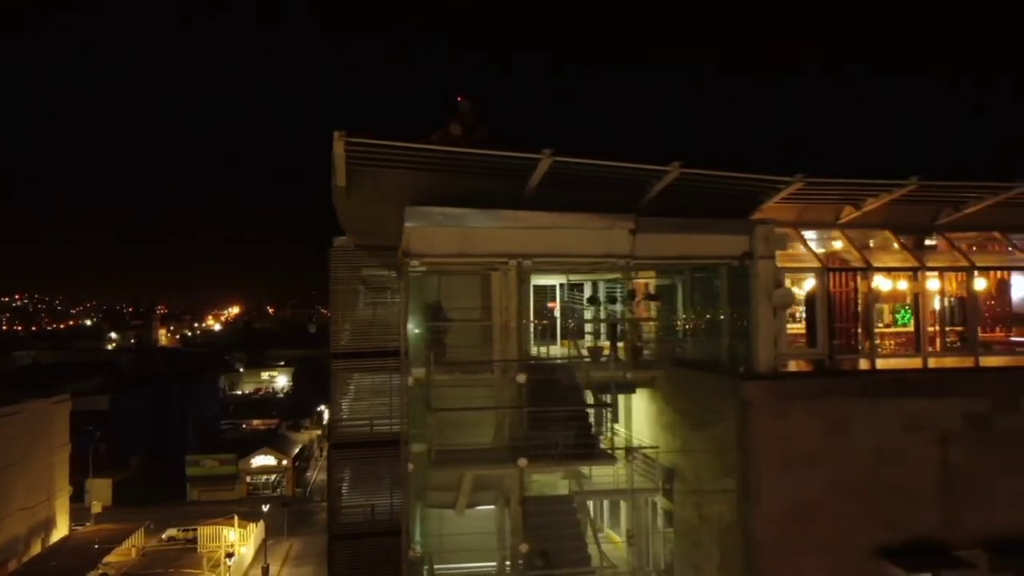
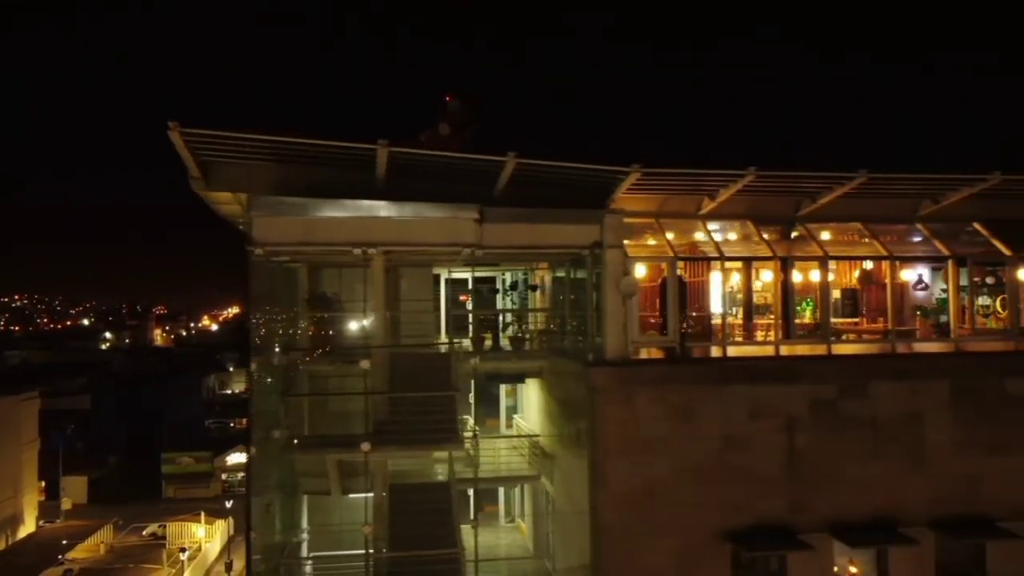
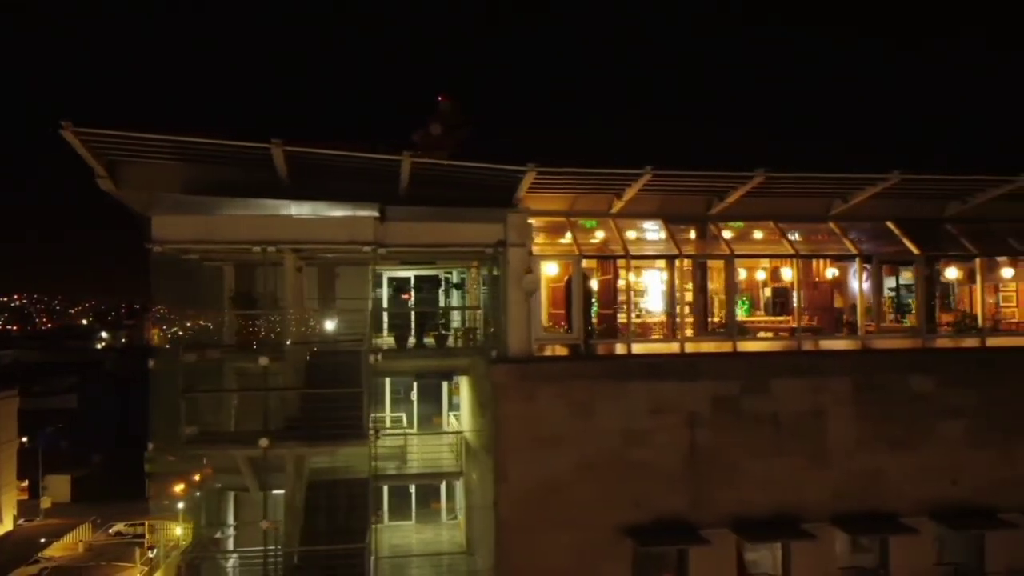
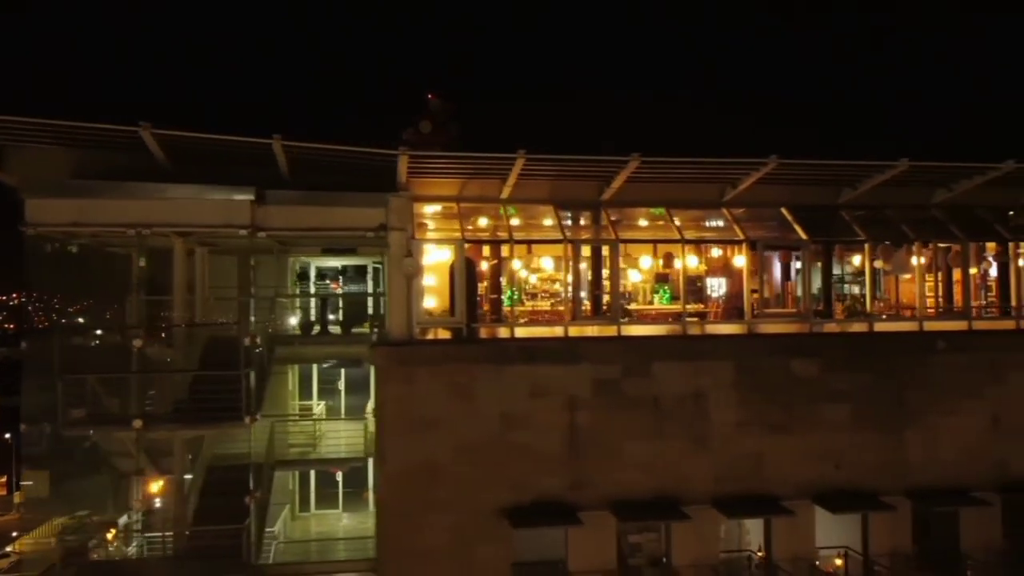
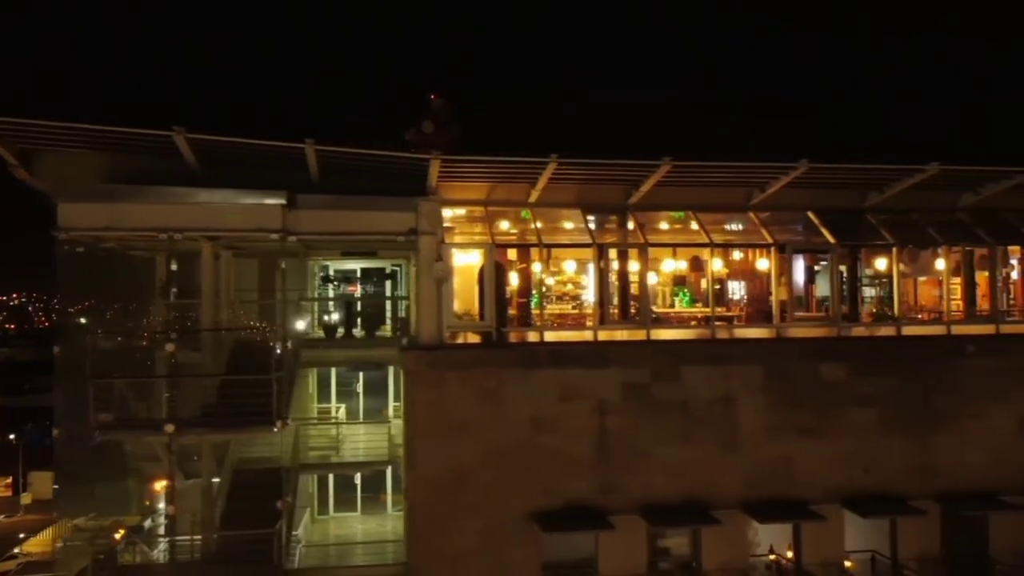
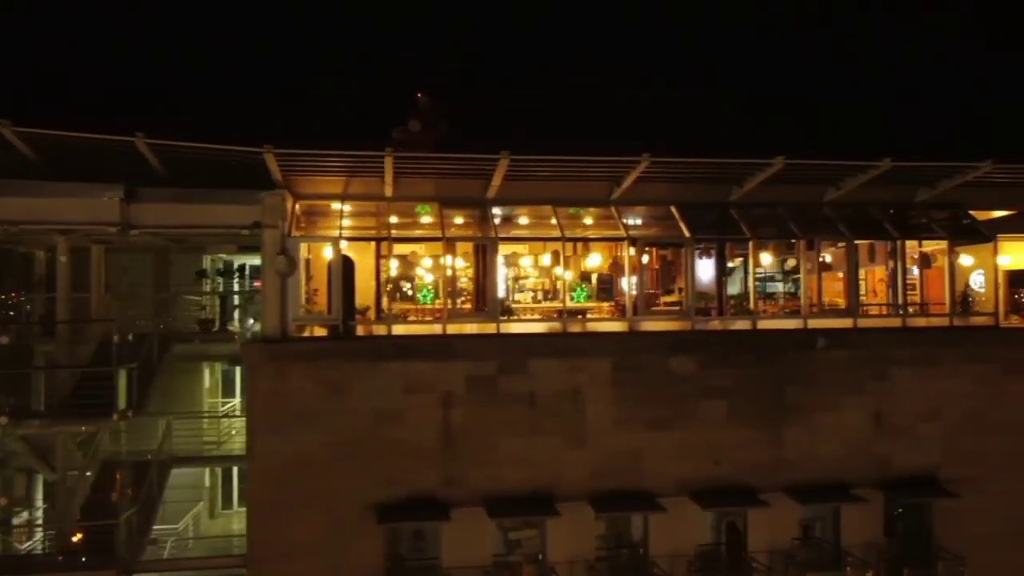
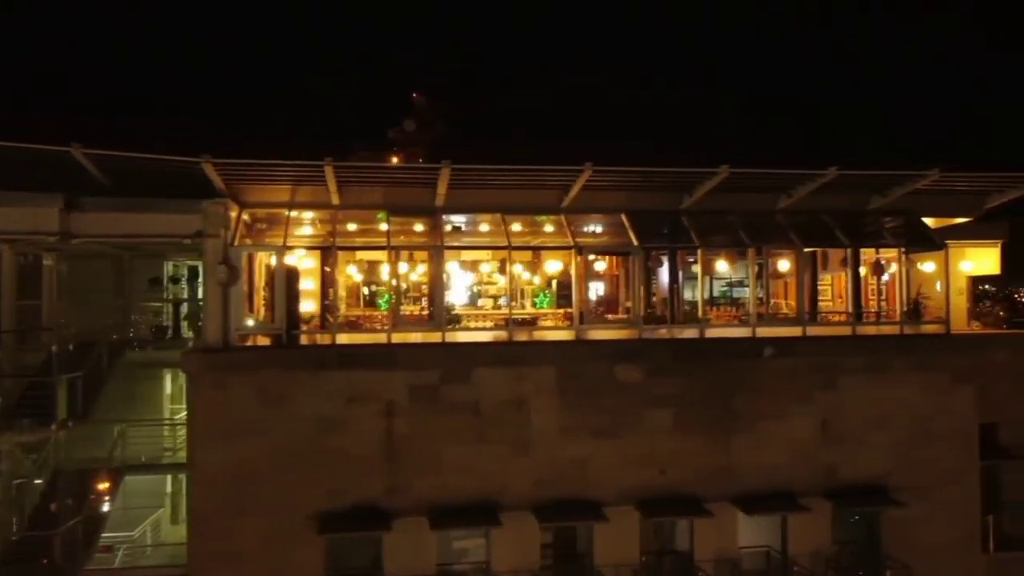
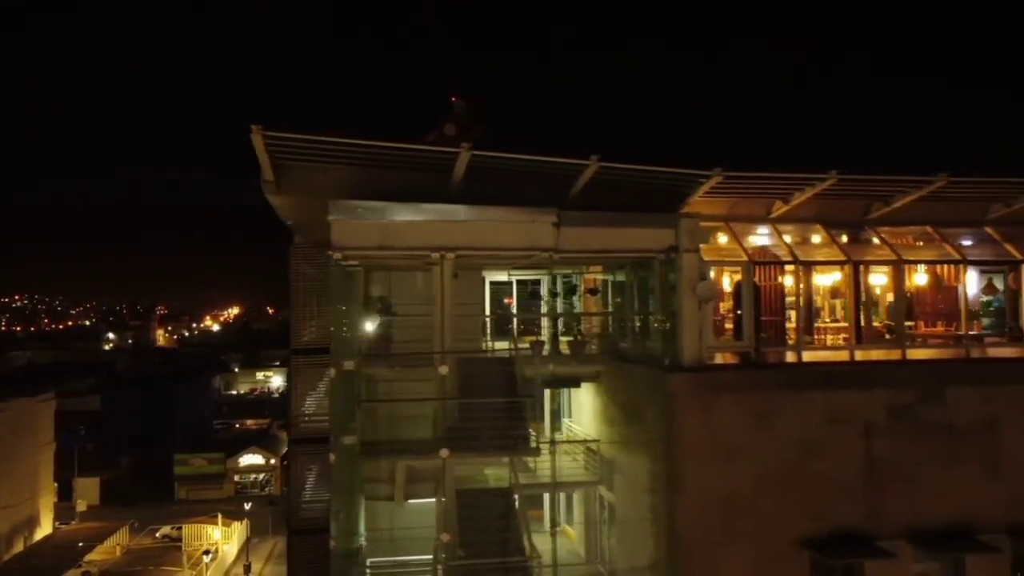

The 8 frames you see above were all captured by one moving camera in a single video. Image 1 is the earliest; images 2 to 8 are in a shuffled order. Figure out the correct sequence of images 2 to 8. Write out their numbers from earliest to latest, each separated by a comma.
8, 2, 3, 5, 4, 6, 7
